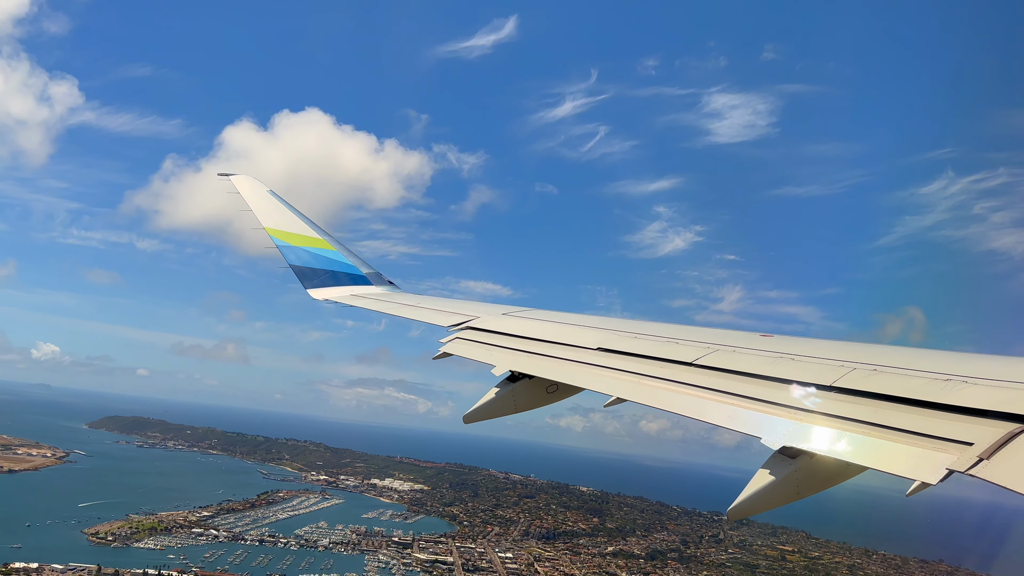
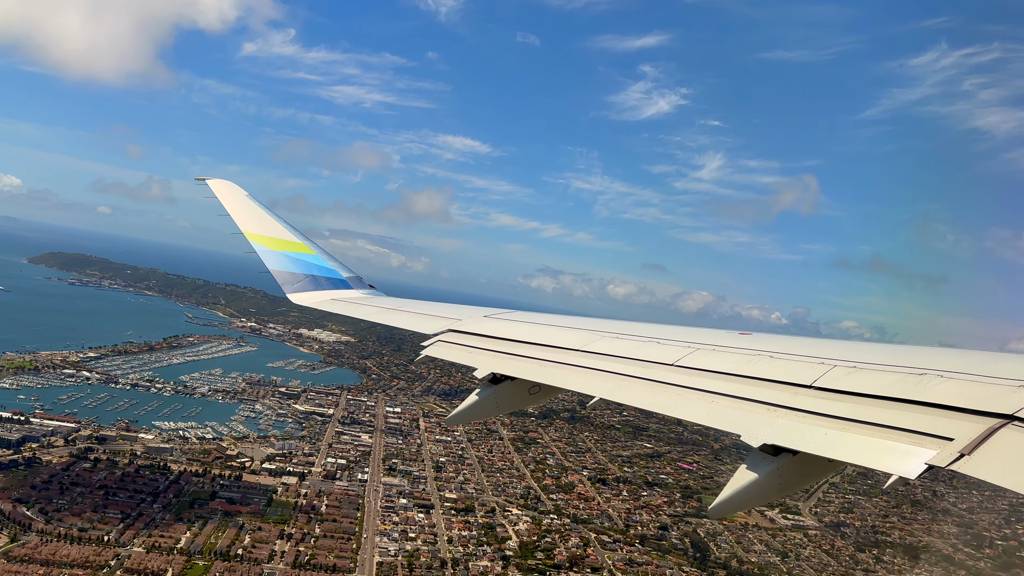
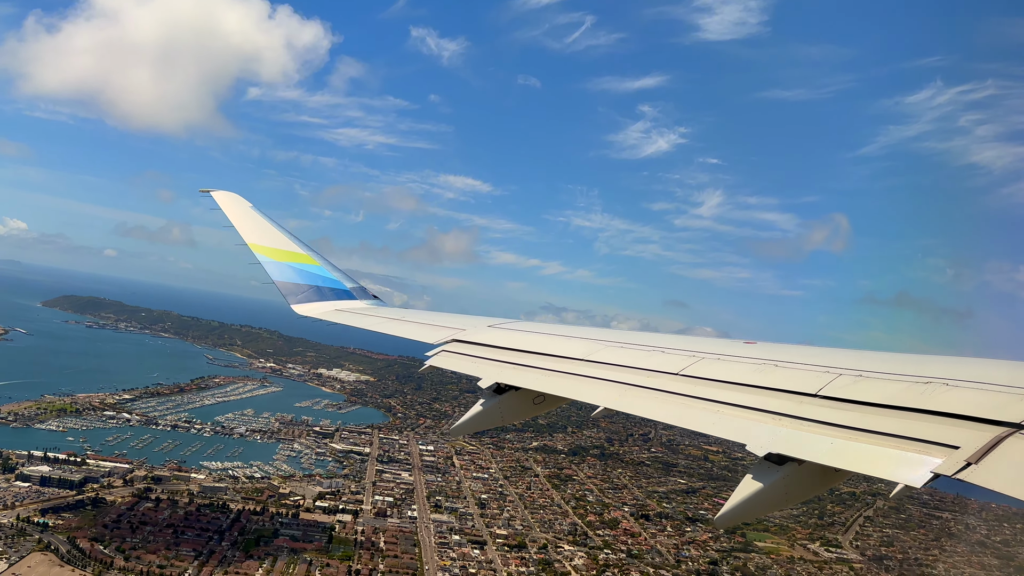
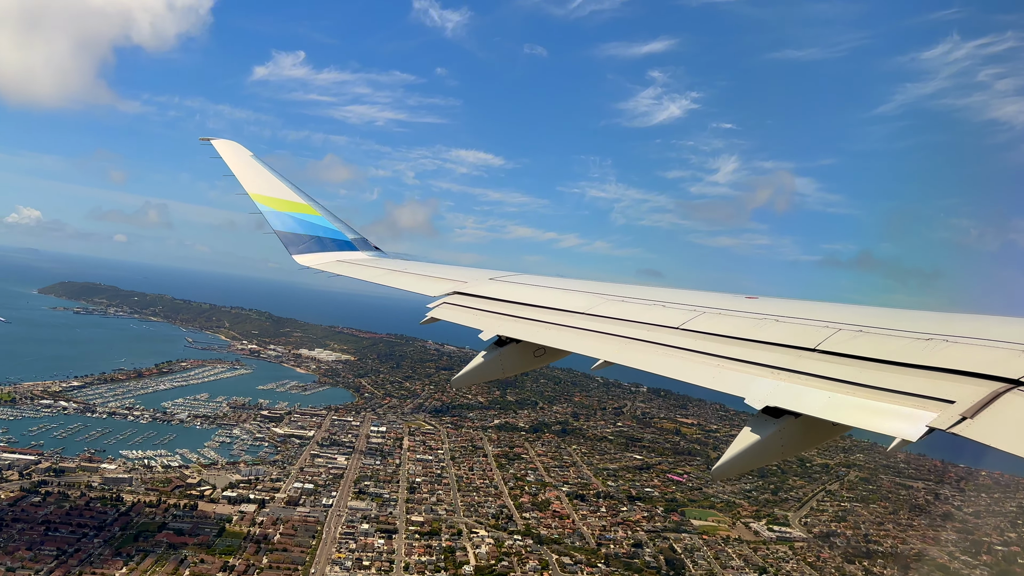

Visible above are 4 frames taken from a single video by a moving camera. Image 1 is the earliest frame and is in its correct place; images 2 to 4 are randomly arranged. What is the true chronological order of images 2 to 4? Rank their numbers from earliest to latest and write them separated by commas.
3, 2, 4
